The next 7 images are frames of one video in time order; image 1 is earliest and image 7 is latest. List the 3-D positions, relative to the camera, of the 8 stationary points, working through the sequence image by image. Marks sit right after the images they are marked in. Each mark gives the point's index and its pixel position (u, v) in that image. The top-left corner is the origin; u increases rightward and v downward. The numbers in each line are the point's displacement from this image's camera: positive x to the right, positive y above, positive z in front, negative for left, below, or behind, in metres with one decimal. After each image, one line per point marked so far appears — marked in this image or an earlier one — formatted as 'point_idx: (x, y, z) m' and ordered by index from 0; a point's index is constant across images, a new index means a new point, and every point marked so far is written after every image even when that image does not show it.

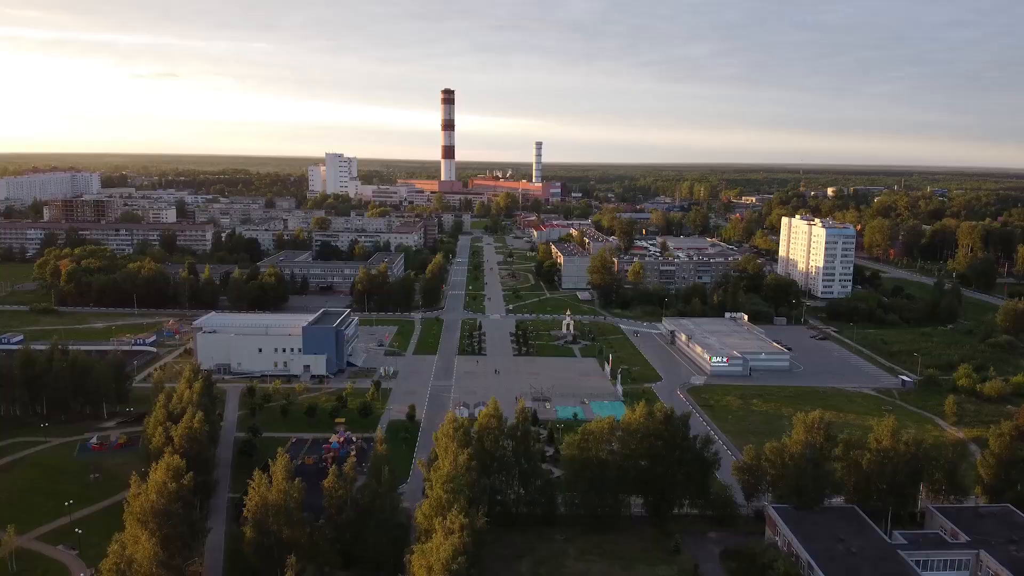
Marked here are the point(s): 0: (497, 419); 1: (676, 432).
0: (-0.4, -3.4, +18.6) m
1: (+4.2, -3.7, +18.5) m
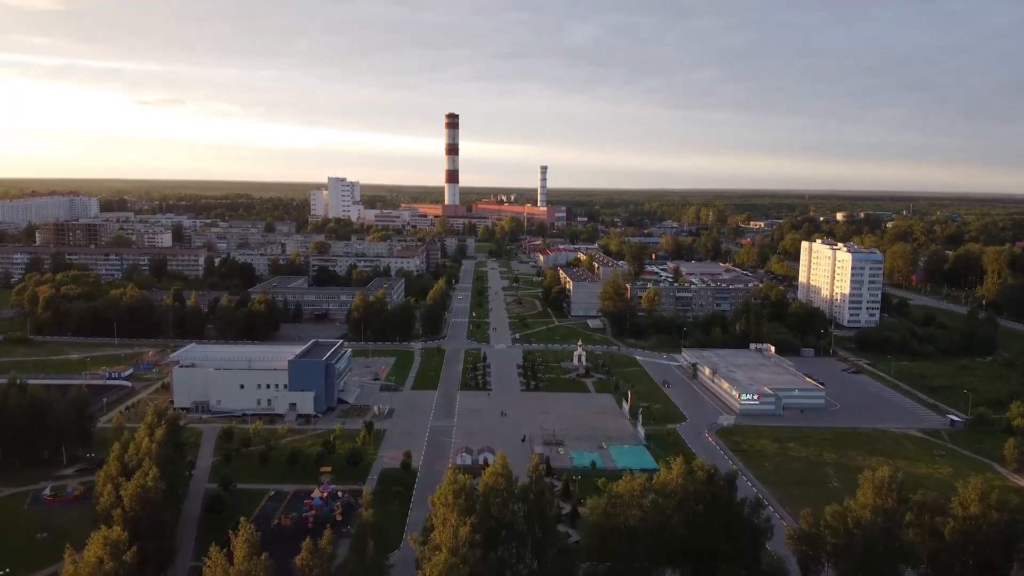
0: (-0.1, -4.1, +15.5) m
1: (+4.5, -4.4, +15.5) m
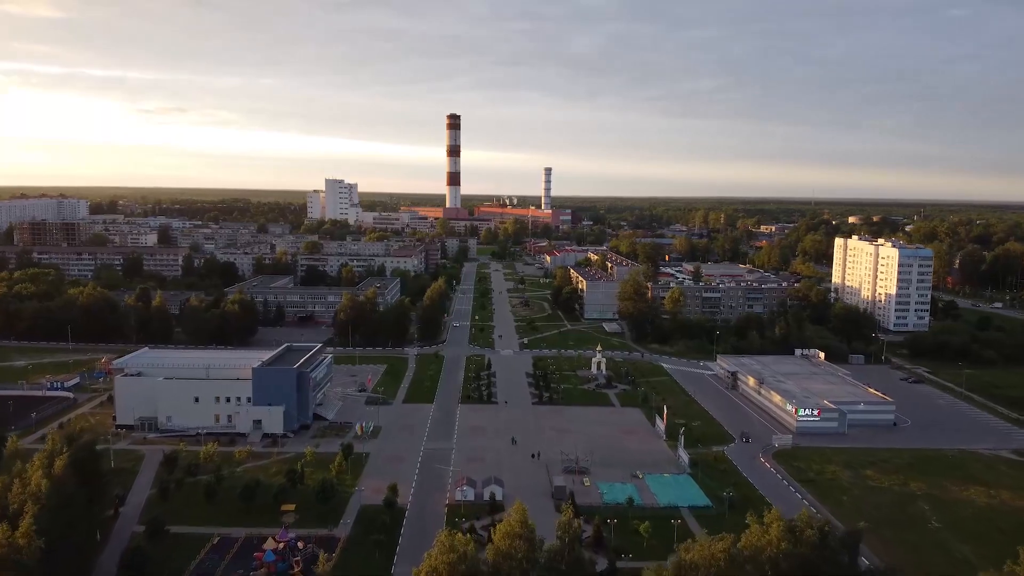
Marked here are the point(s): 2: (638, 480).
0: (+0.2, -3.7, +10.7) m
1: (+4.8, -4.0, +10.6) m
2: (+3.4, -5.2, +19.6) m
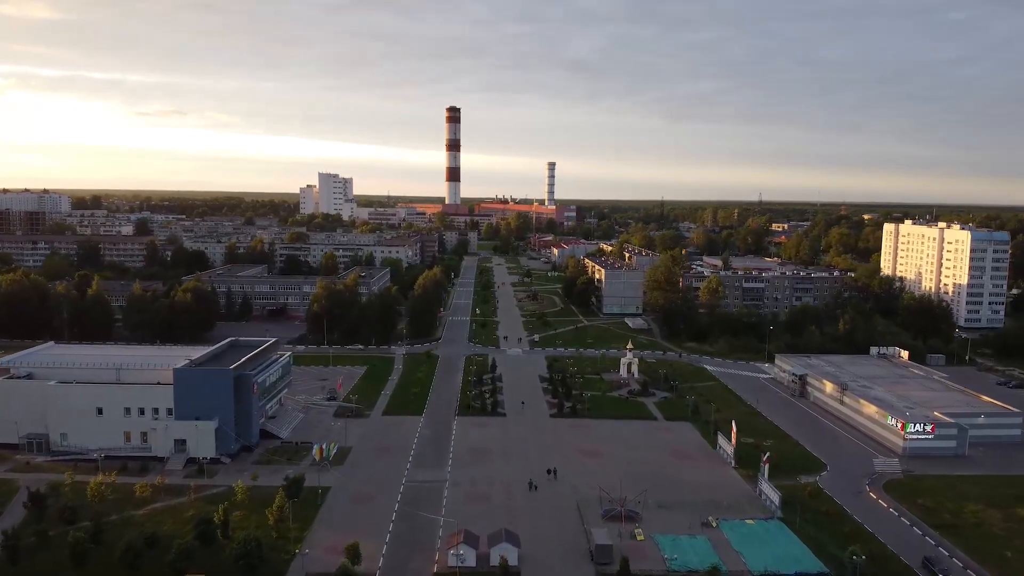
0: (+0.6, -3.0, +4.7) m
1: (+5.1, -3.3, +4.6) m
2: (+3.7, -4.5, +13.5) m
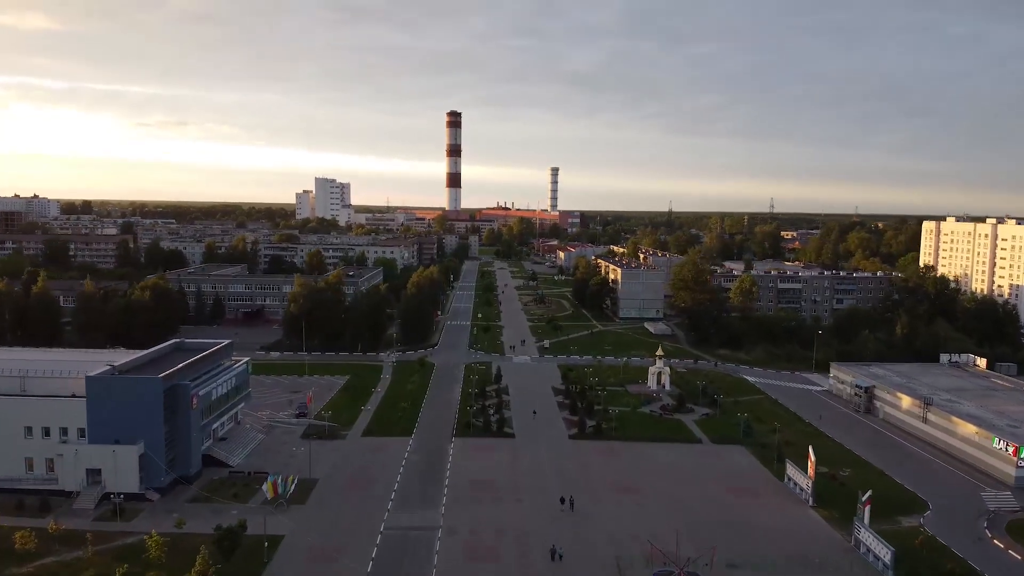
0: (+0.8, -2.5, +0.8) m
1: (+5.4, -2.9, +0.8) m
2: (+4.0, -4.2, +9.7) m
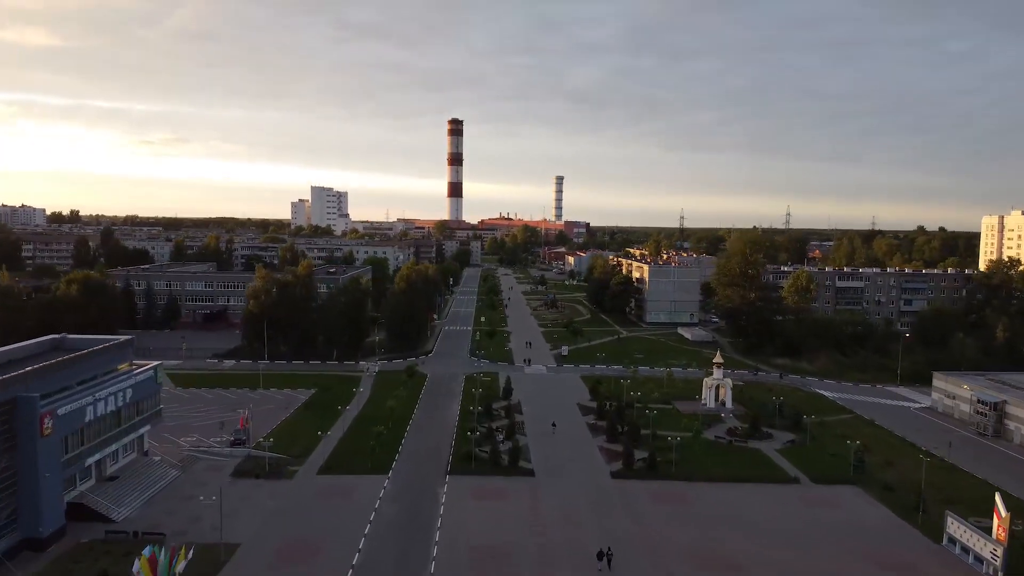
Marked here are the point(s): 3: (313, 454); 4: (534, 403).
0: (+1.0, -1.8, -3.9) m
1: (+5.6, -2.1, -4.0) m
2: (+4.3, -3.7, +4.9) m
3: (-3.4, -2.8, +12.3) m
4: (+0.6, -2.5, +16.1) m
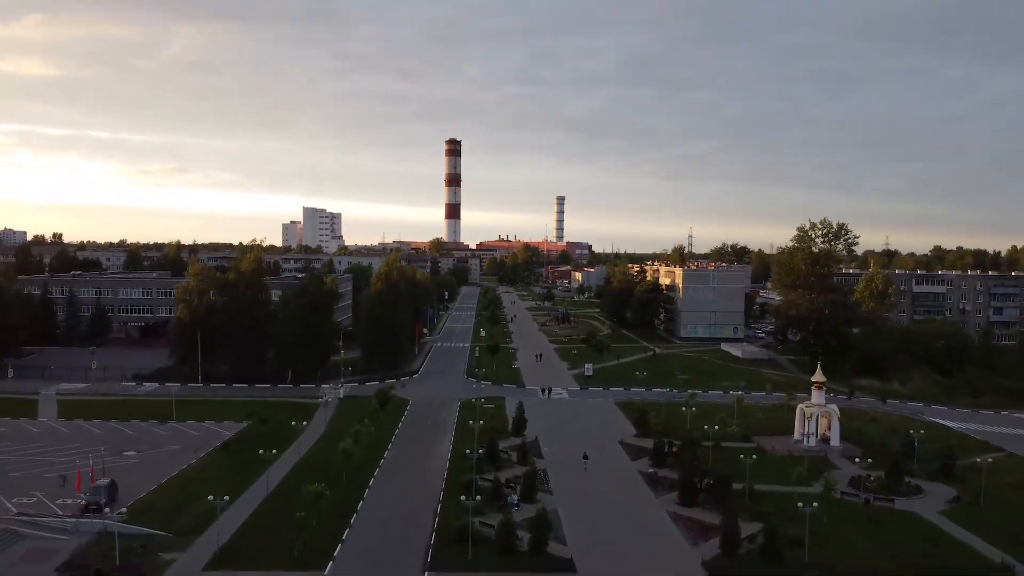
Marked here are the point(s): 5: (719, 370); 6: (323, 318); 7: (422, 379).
0: (+1.3, -0.8, -8.6) m
1: (+5.9, -1.1, -8.7) m
2: (+4.5, -3.1, +0.1) m
3: (-3.1, -2.4, +7.5) m
4: (+0.8, -2.4, +11.4) m
5: (+5.2, -2.0, +18.0) m
6: (-4.3, -0.7, +16.1) m
7: (-2.0, -2.2, +16.8) m
